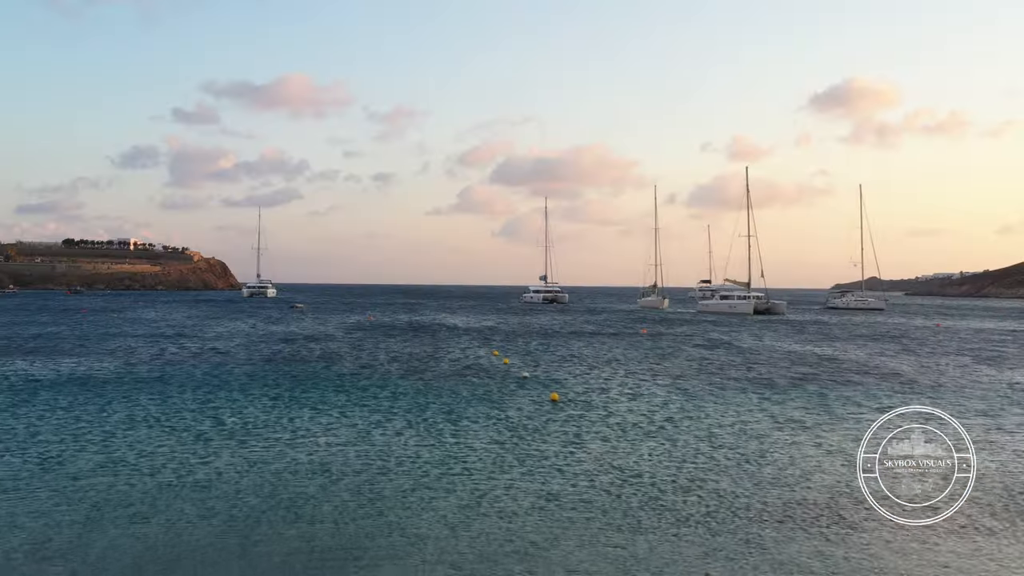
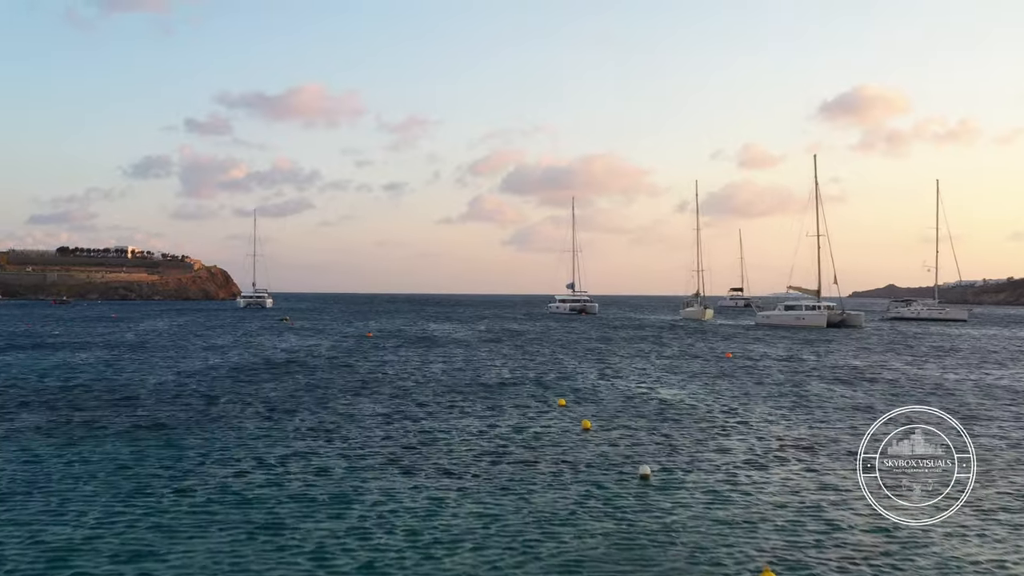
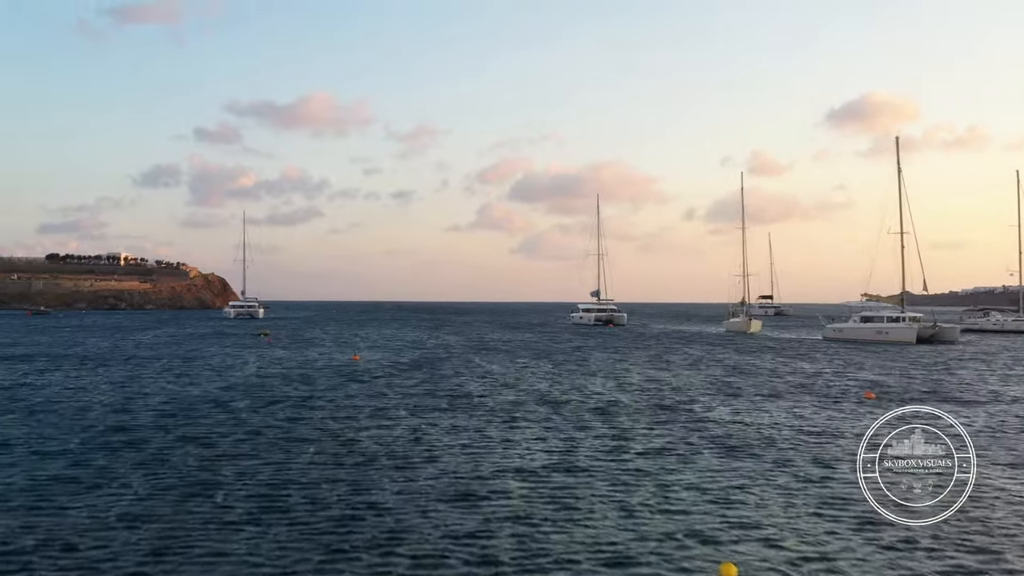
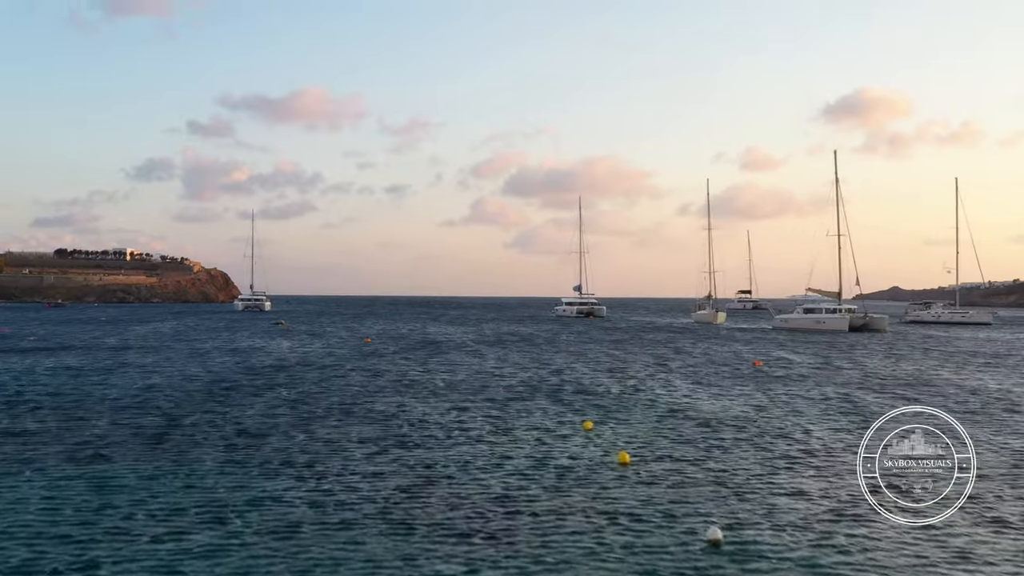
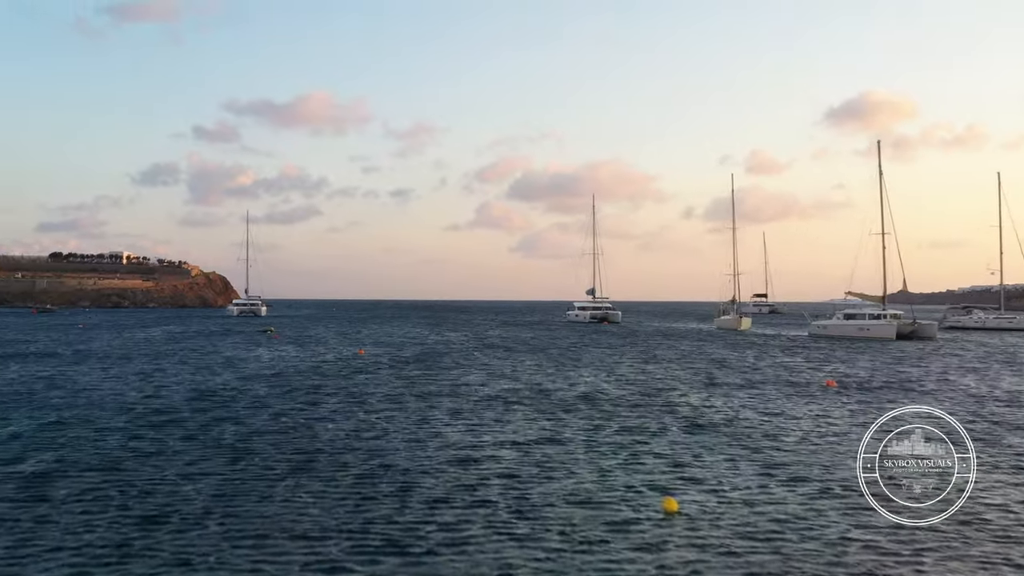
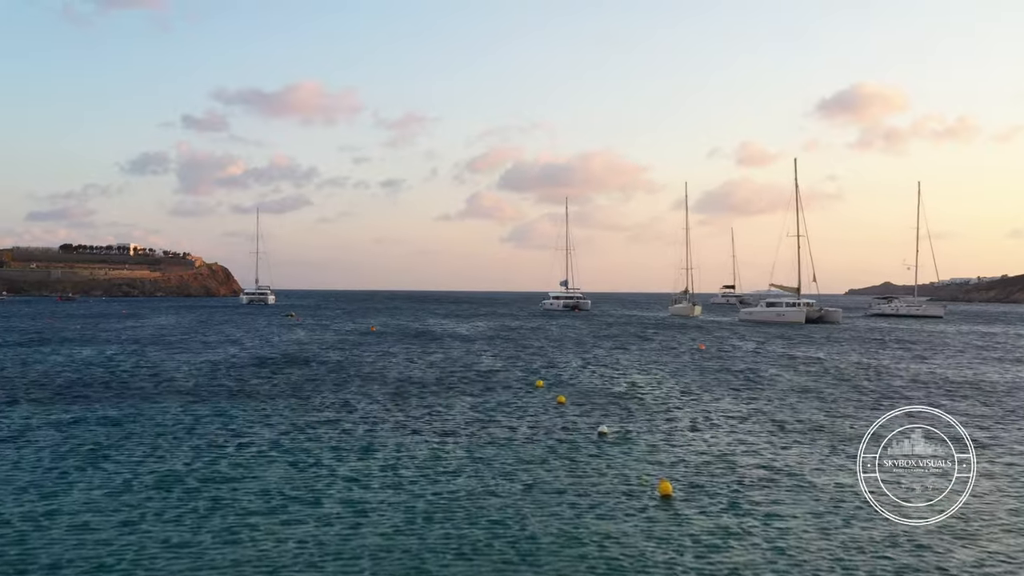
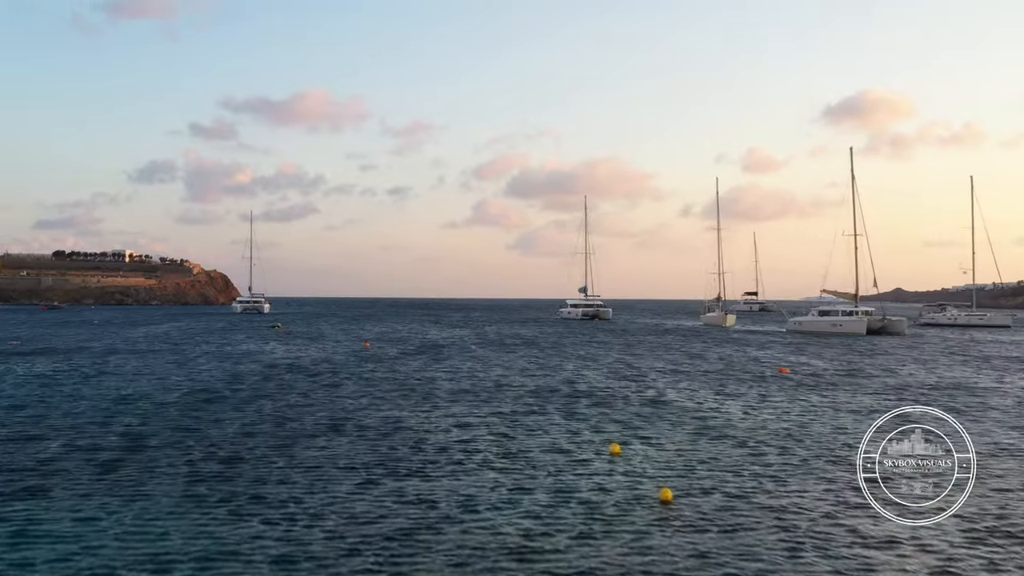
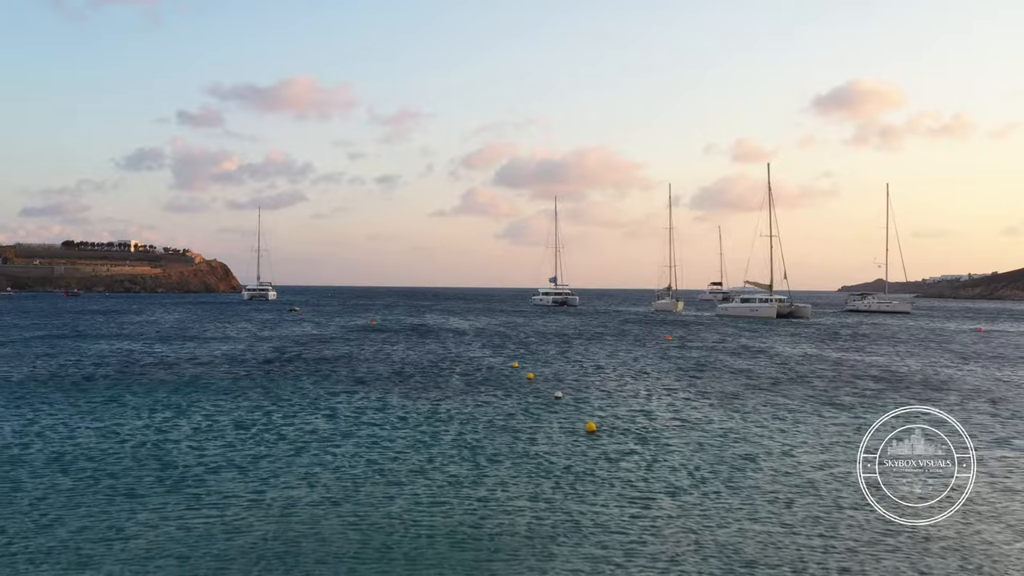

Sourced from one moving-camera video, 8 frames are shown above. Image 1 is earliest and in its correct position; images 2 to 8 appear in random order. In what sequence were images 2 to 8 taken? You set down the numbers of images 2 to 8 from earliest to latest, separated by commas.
8, 6, 2, 4, 7, 5, 3
